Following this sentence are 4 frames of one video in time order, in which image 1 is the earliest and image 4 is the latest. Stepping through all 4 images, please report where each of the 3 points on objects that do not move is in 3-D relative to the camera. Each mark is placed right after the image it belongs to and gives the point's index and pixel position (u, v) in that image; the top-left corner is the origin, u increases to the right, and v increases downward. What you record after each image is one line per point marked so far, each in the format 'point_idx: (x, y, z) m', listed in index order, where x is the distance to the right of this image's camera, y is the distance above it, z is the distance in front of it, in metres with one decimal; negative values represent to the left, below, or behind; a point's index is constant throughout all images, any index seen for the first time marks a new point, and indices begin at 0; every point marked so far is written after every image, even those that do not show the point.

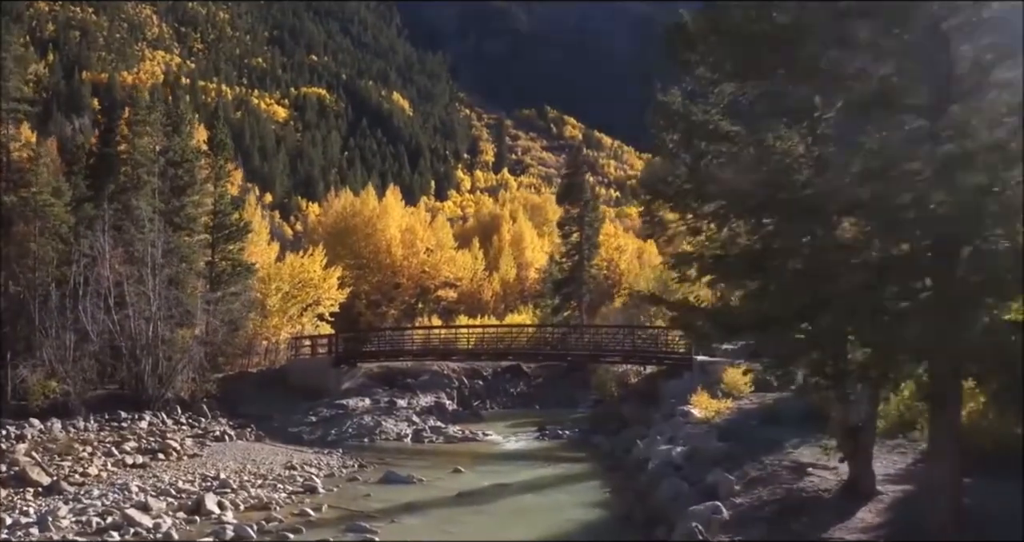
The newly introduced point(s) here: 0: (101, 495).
0: (-8.0, -4.4, +17.9) m
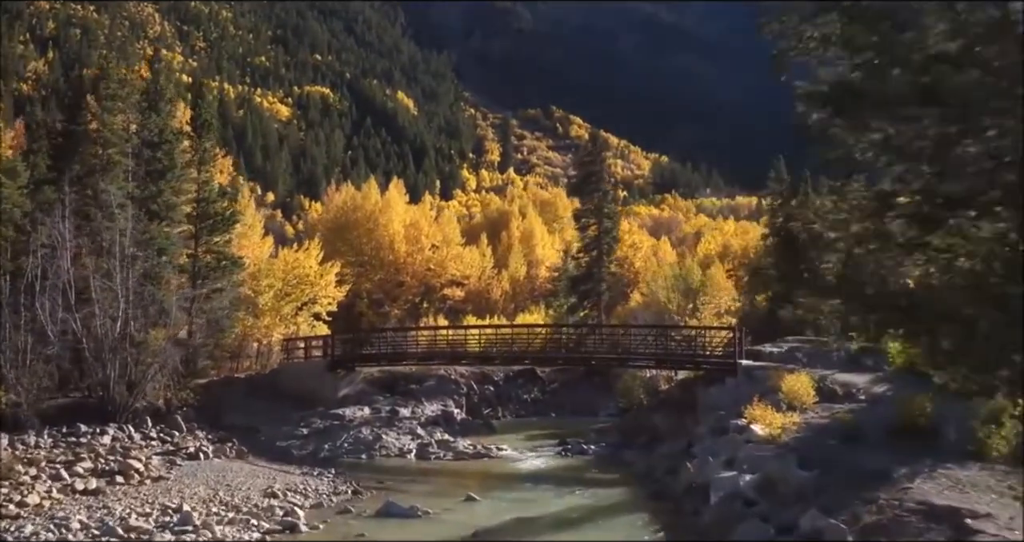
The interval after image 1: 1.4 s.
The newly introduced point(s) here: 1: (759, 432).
0: (-7.6, -4.1, +14.5) m
1: (+4.7, -3.1, +17.5) m
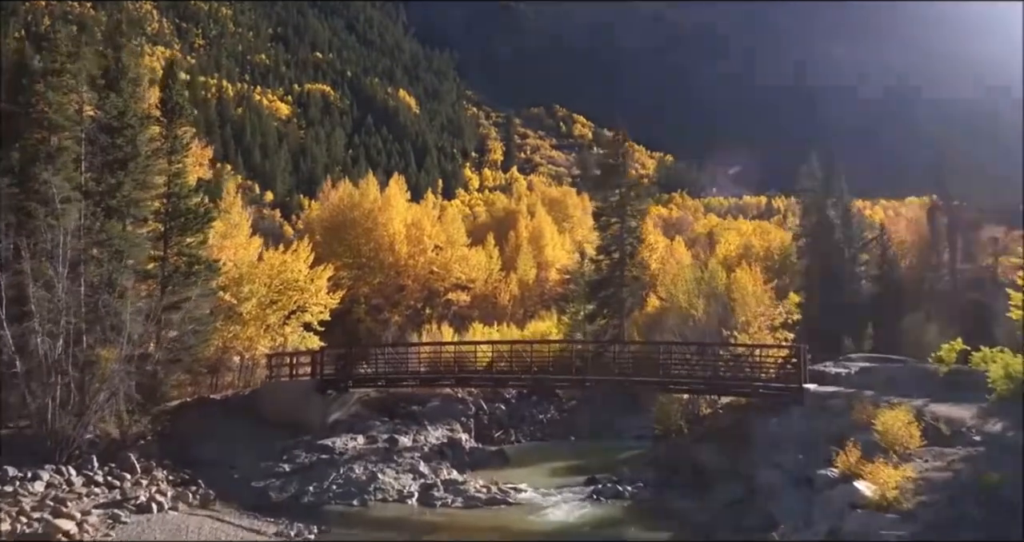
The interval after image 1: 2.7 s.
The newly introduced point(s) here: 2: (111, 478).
0: (-7.2, -4.3, +10.5) m
1: (+5.2, -3.3, +13.5) m
2: (-8.3, -4.3, +19.0) m
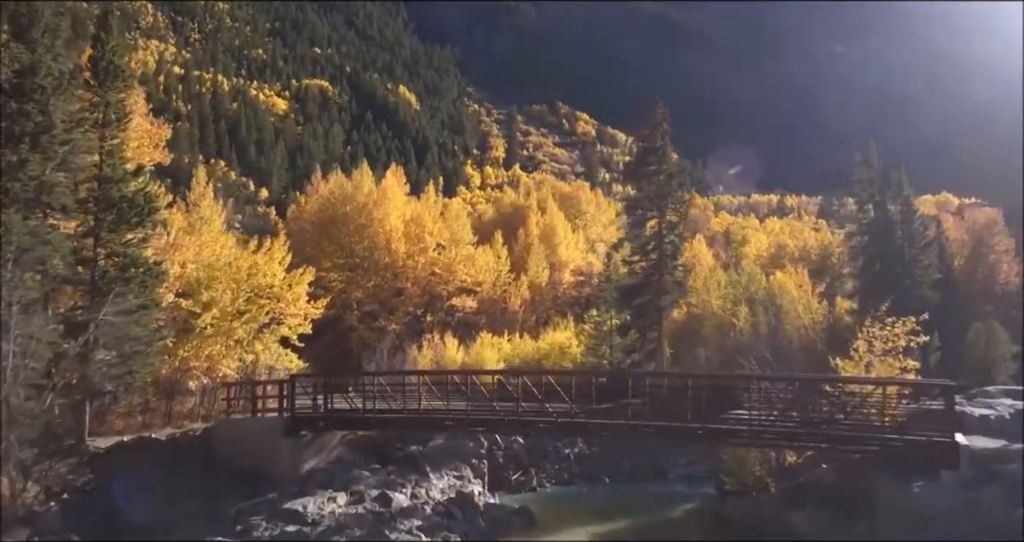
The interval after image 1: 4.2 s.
0: (-6.6, -4.4, +4.7) m
1: (+5.8, -3.4, +7.6) m
2: (-7.7, -4.4, +13.2) m
